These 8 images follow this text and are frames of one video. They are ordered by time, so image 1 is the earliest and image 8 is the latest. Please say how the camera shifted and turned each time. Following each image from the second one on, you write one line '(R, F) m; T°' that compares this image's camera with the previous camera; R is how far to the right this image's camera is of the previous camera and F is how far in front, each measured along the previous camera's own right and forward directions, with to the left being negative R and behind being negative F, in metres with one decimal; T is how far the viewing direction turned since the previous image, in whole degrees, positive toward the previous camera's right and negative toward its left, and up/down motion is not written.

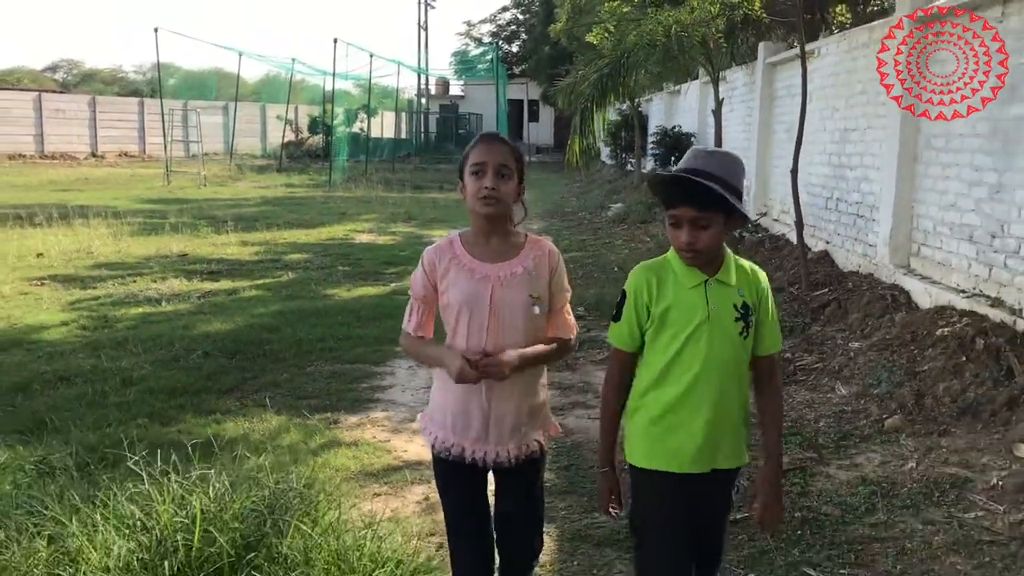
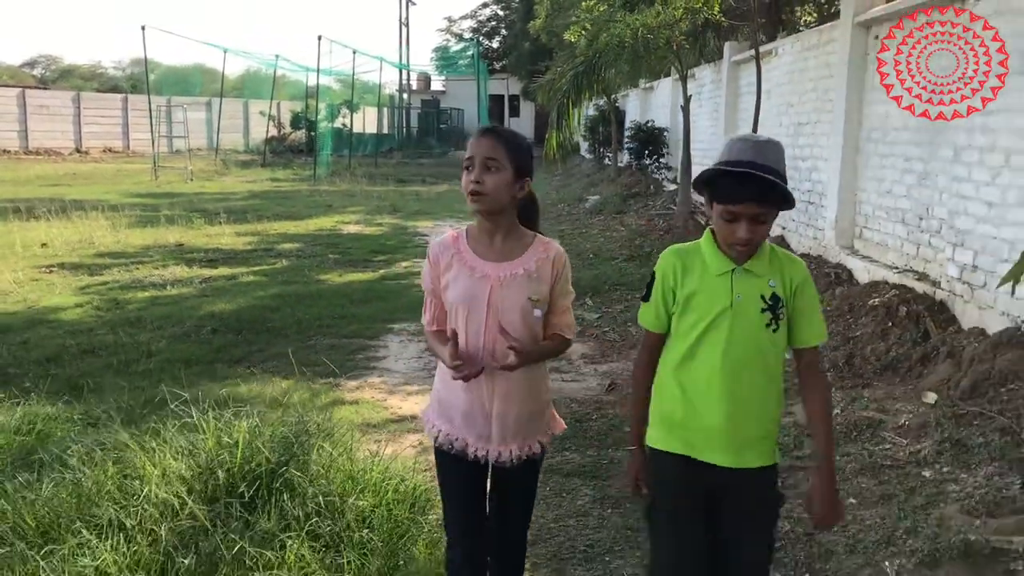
(0.0, -0.6) m; +1°
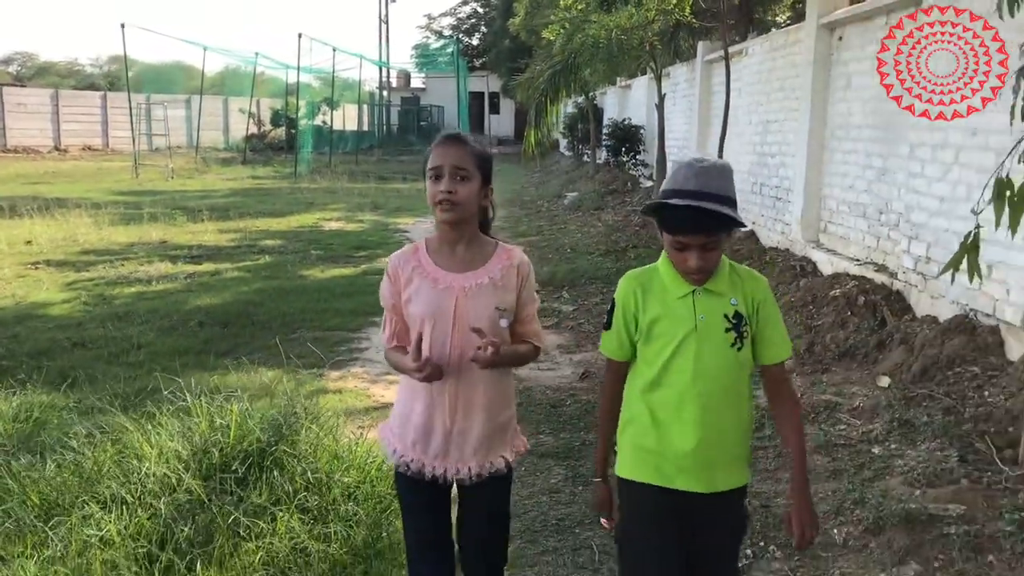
(0.0, -0.2) m; +1°
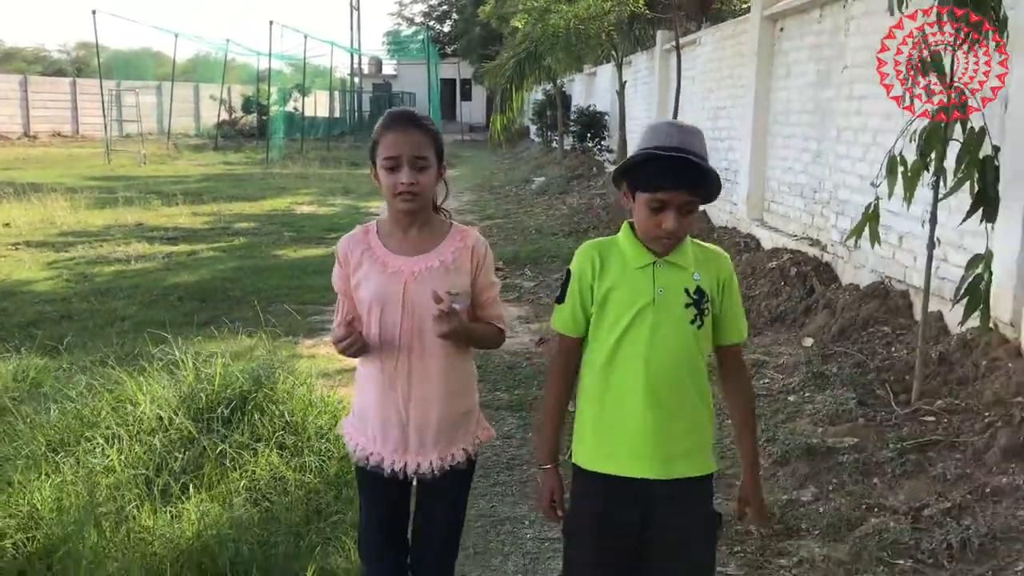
(+0.1, -0.4) m; +2°
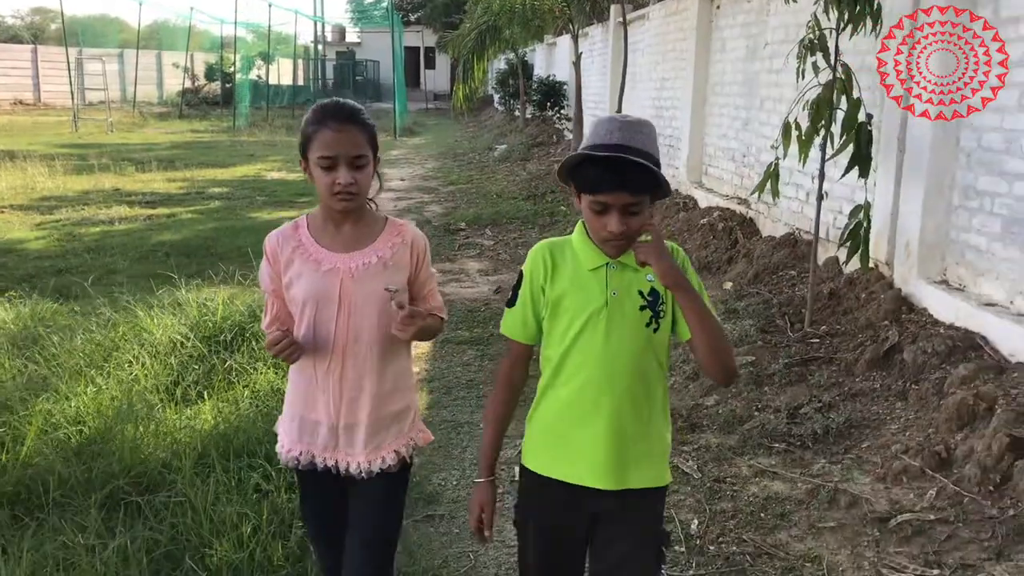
(0.0, -0.7) m; +2°
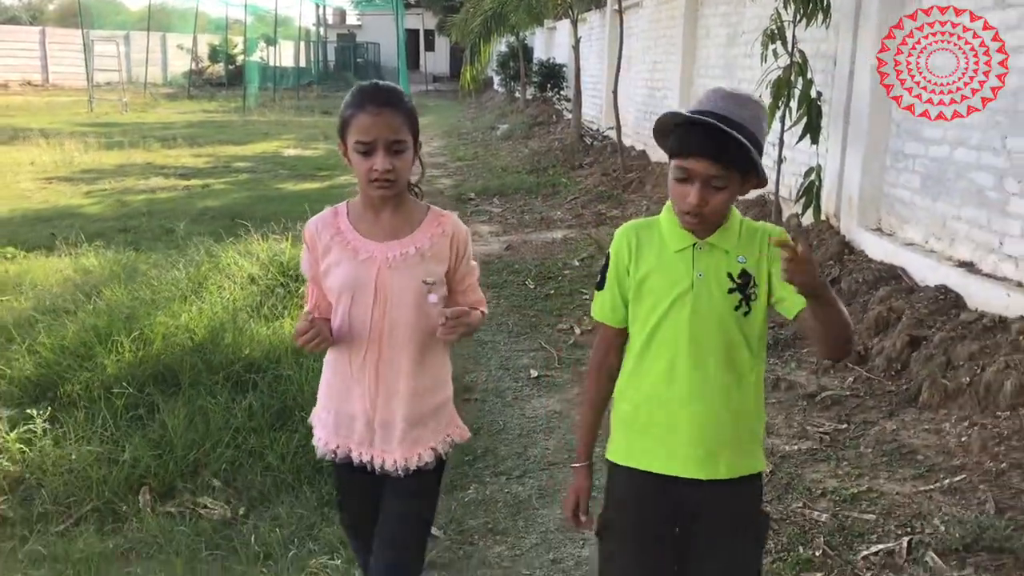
(-0.1, -1.0) m; 0°
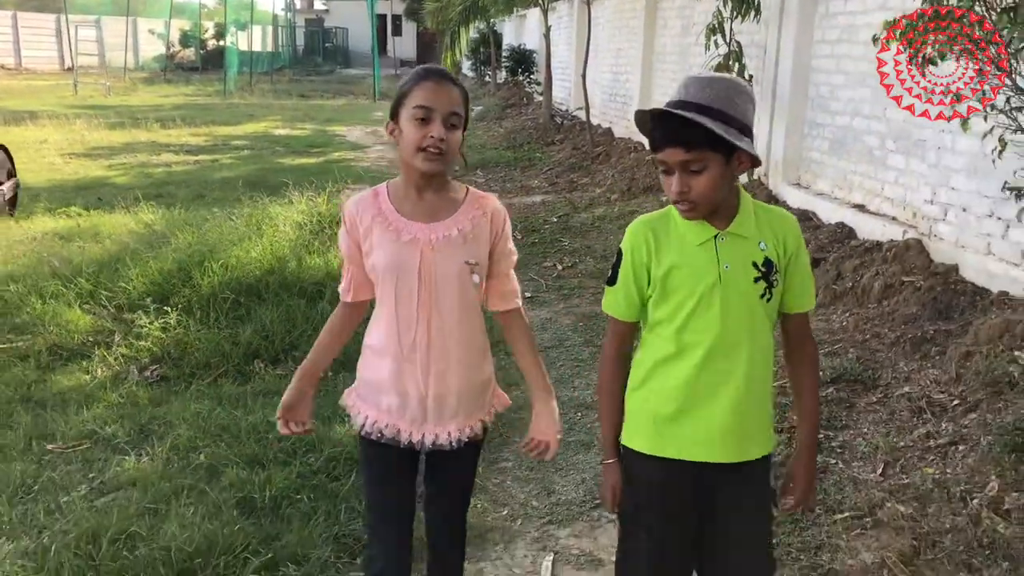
(-0.2, -1.3) m; +2°
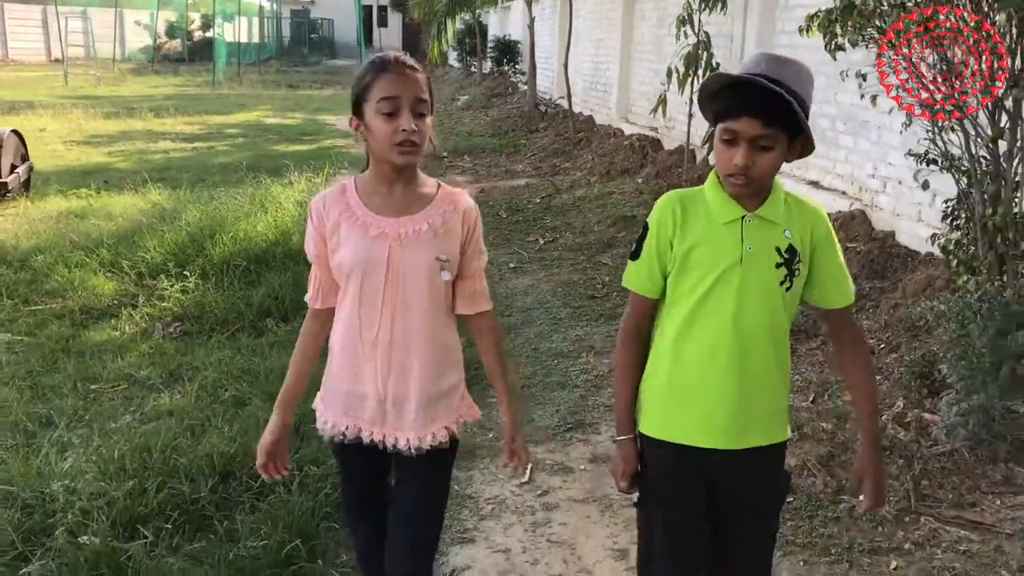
(0.0, -0.5) m; +1°
